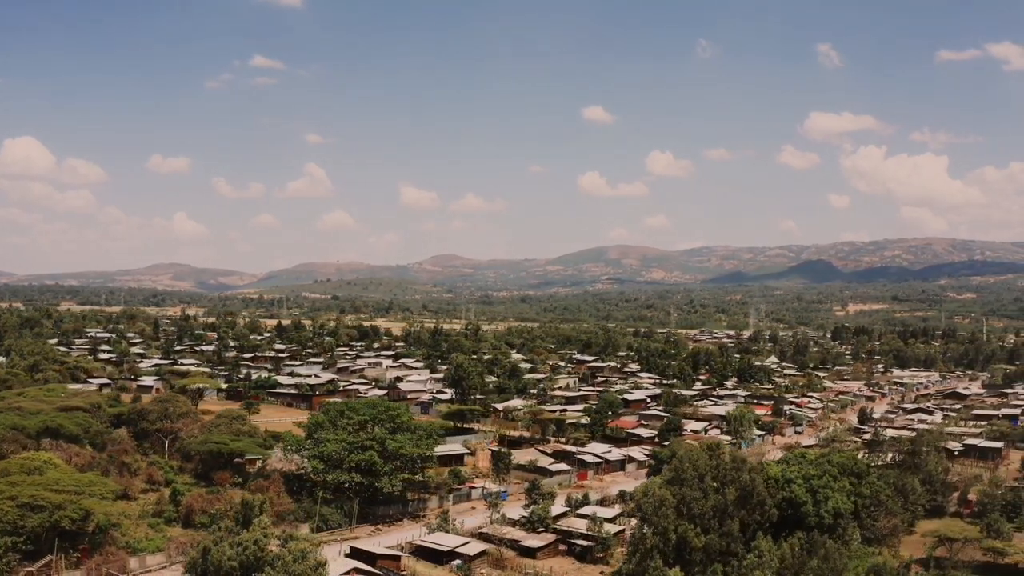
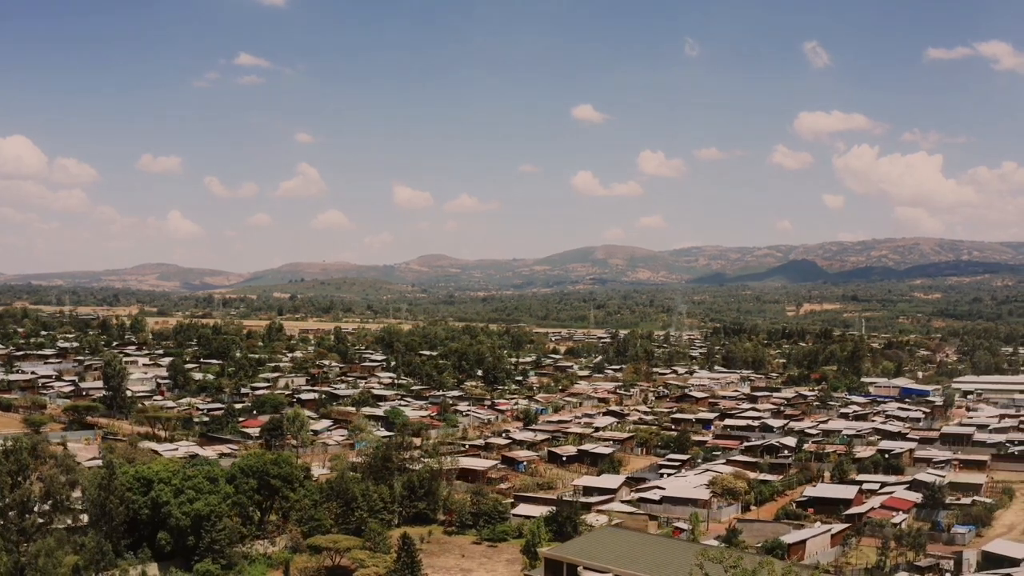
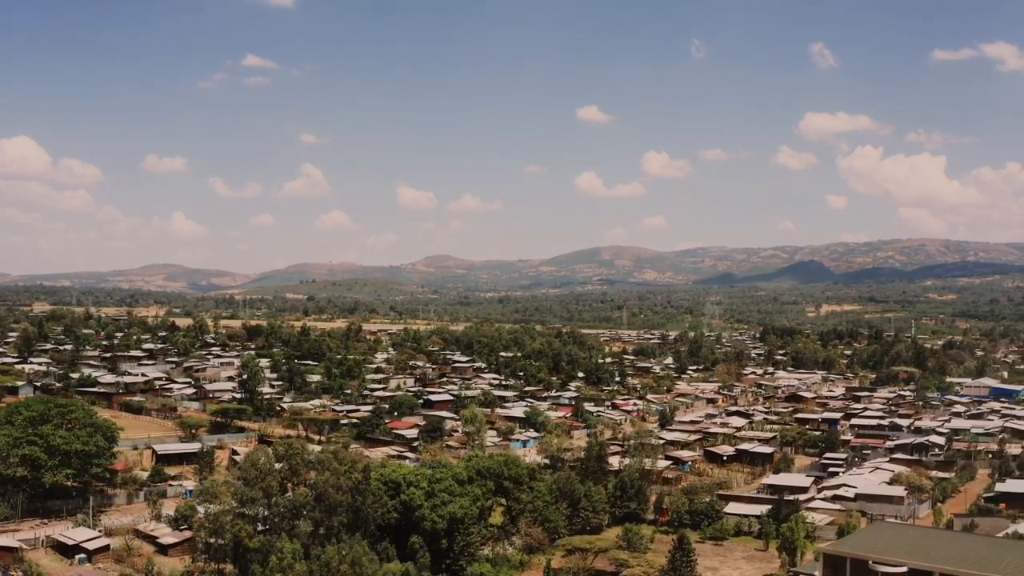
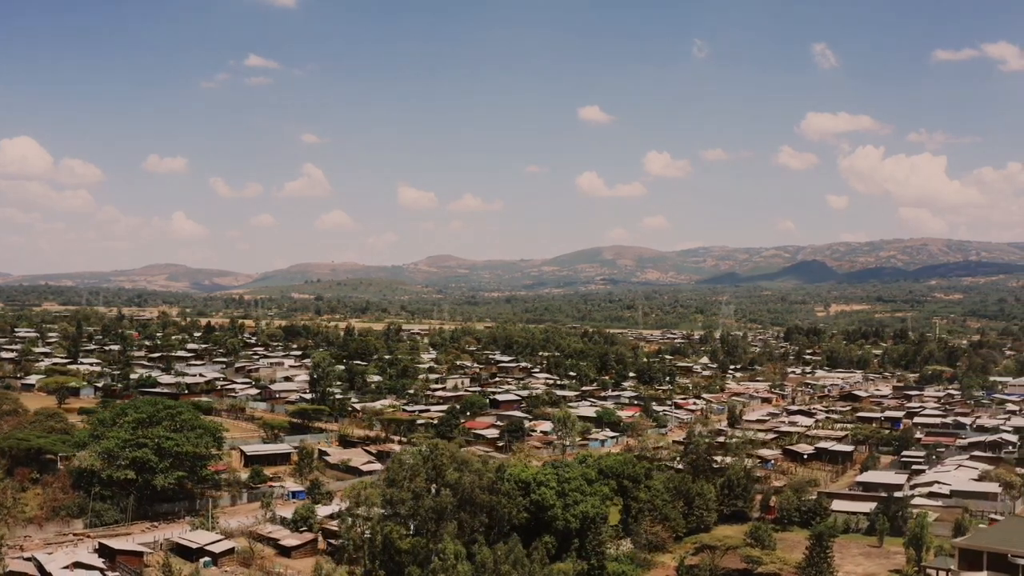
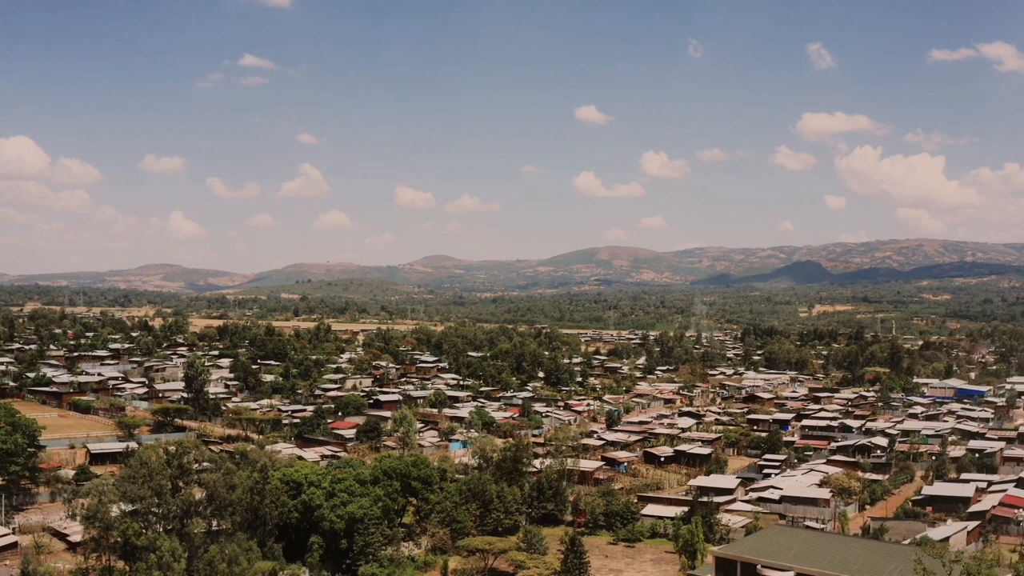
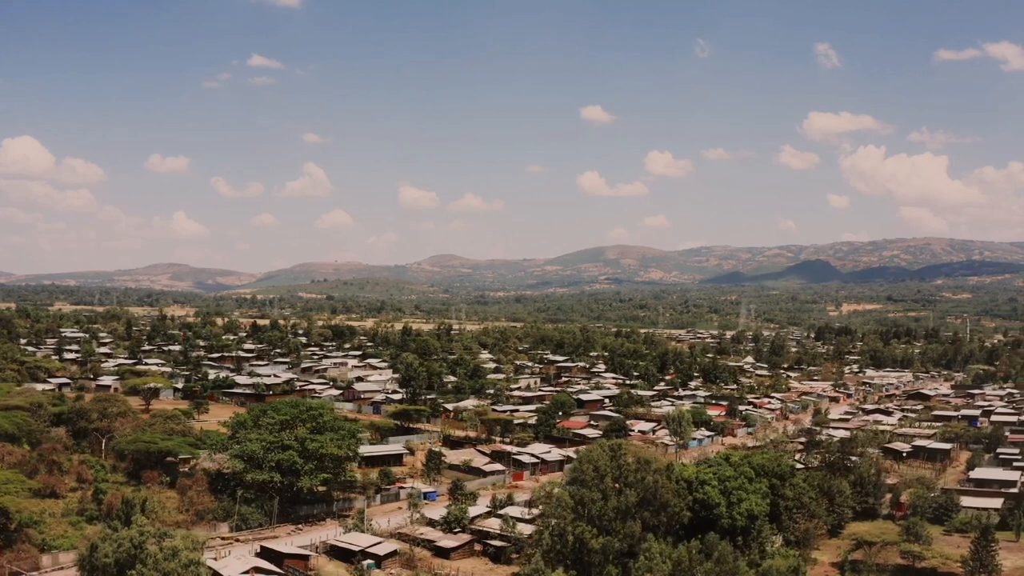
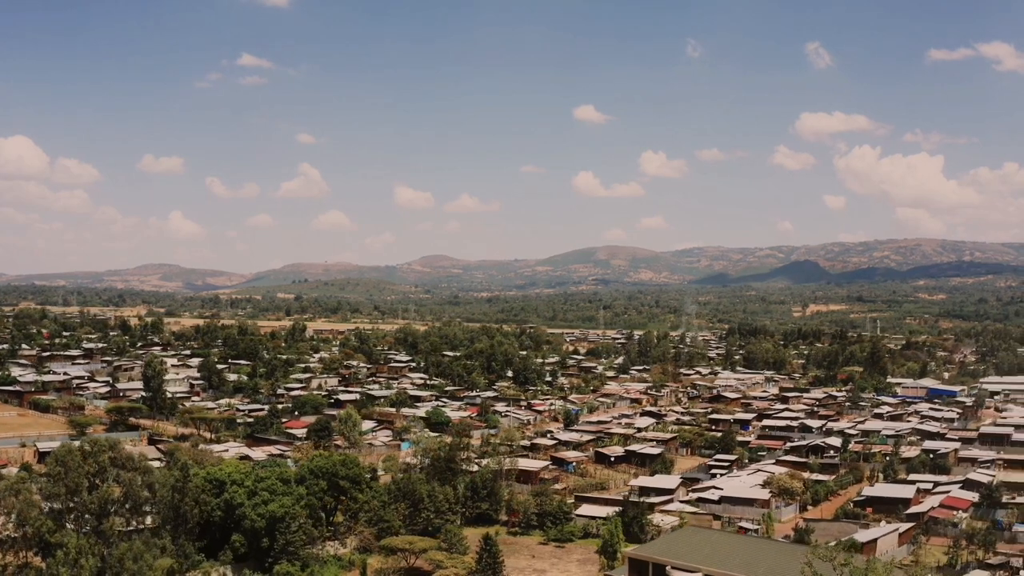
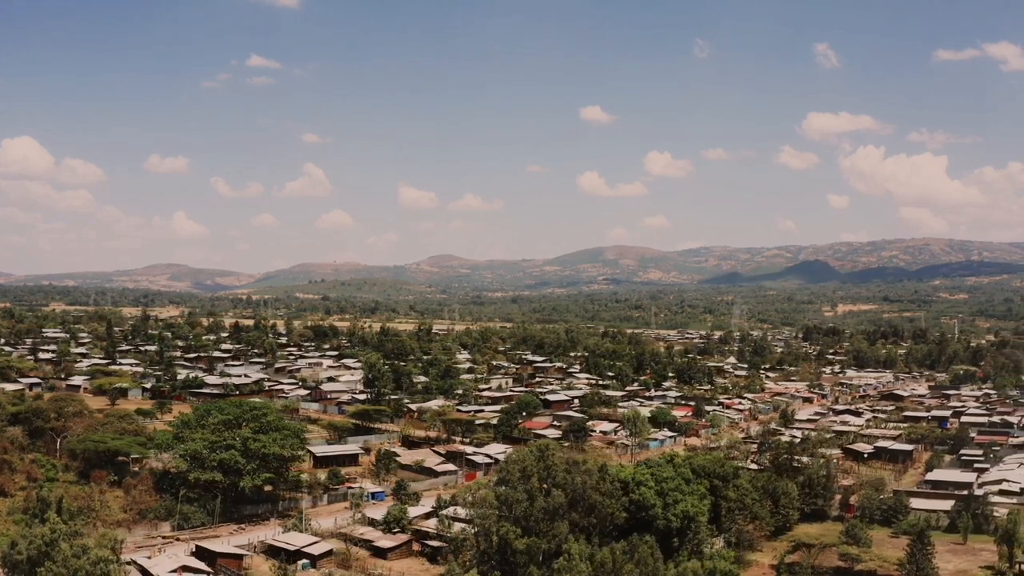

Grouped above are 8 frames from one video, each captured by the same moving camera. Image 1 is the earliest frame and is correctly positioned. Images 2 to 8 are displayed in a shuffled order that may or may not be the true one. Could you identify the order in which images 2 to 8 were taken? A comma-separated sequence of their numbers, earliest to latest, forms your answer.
6, 8, 4, 3, 5, 7, 2
